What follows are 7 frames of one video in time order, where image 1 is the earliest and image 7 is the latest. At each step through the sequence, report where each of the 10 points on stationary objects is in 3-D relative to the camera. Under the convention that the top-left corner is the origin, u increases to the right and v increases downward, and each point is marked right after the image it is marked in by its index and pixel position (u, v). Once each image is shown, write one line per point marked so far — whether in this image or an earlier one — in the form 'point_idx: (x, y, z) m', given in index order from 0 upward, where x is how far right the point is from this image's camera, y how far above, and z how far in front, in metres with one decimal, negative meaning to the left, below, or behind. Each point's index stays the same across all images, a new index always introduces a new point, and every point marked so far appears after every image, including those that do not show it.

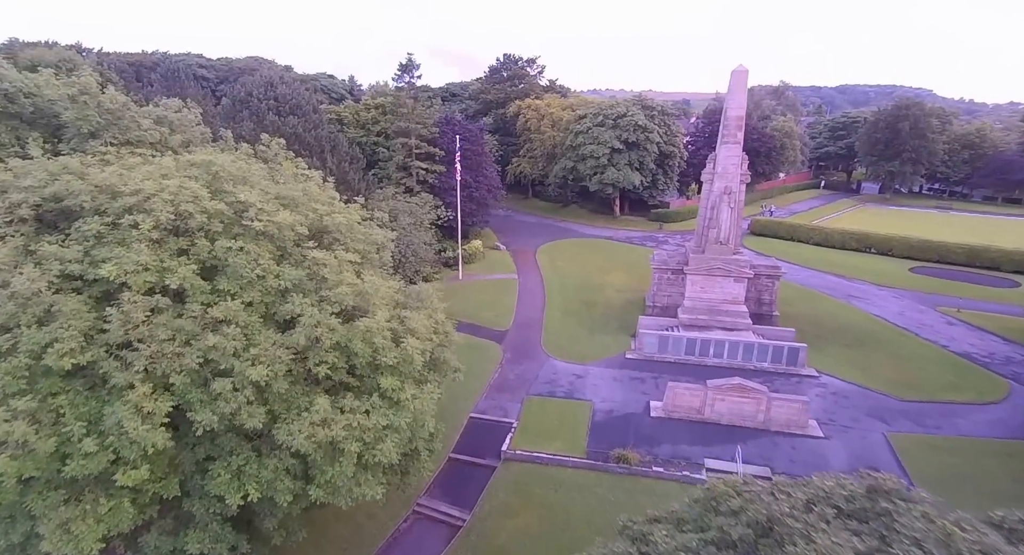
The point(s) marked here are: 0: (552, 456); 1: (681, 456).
0: (+1.3, -5.6, +18.9) m
1: (+5.5, -5.7, +19.0) m
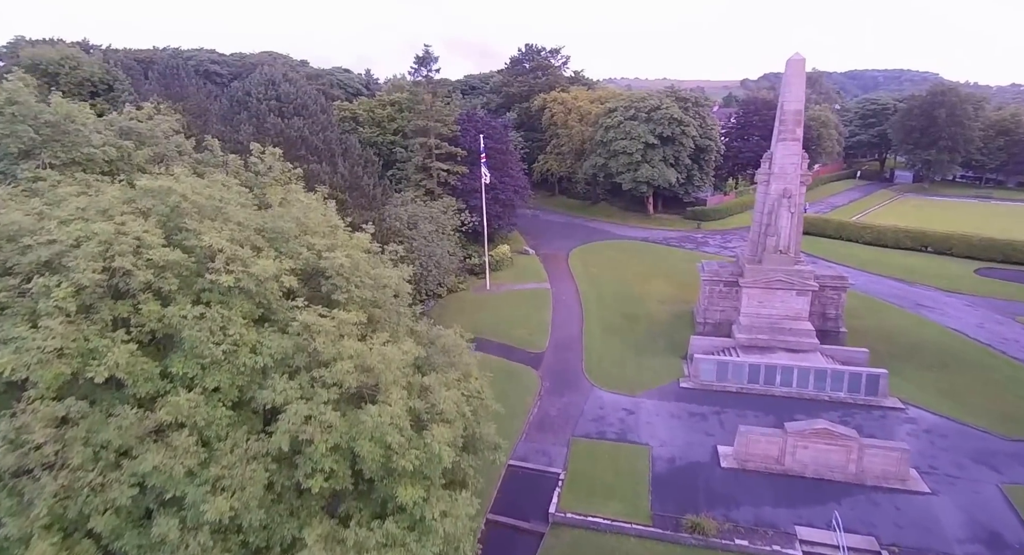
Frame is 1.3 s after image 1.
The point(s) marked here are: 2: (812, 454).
0: (+2.5, -6.5, +15.8) m
1: (+6.7, -6.5, +15.8) m
2: (+9.0, -5.4, +17.8) m
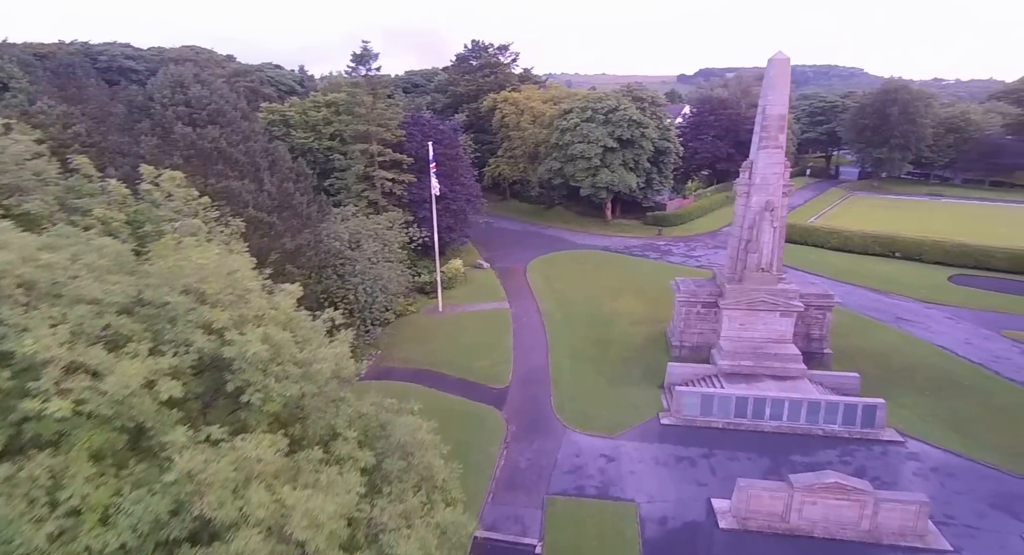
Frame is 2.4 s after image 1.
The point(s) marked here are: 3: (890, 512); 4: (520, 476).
0: (+1.9, -7.5, +13.3) m
1: (+6.1, -7.4, +13.7) m
2: (+8.2, -6.2, +15.9) m
3: (+10.1, -6.2, +15.9) m
4: (+0.2, -6.0, +17.9) m
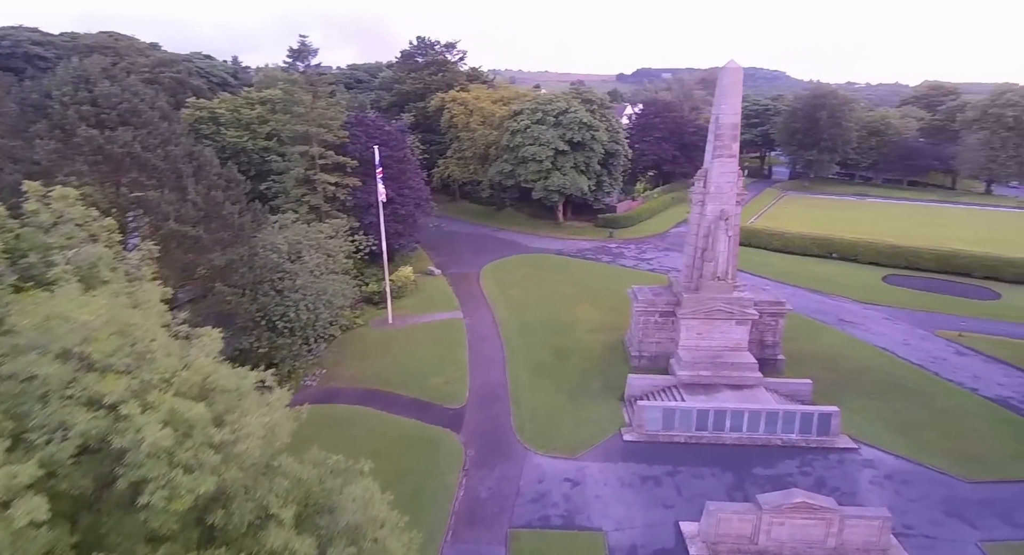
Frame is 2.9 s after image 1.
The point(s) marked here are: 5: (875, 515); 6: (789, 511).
0: (+1.2, -8.0, +12.5) m
1: (+5.3, -7.9, +13.2) m
2: (+7.3, -6.6, +15.6) m
3: (+9.1, -6.6, +15.7) m
4: (-0.9, -6.5, +16.9) m
5: (+9.6, -6.3, +15.7) m
6: (+7.1, -6.0, +15.3) m
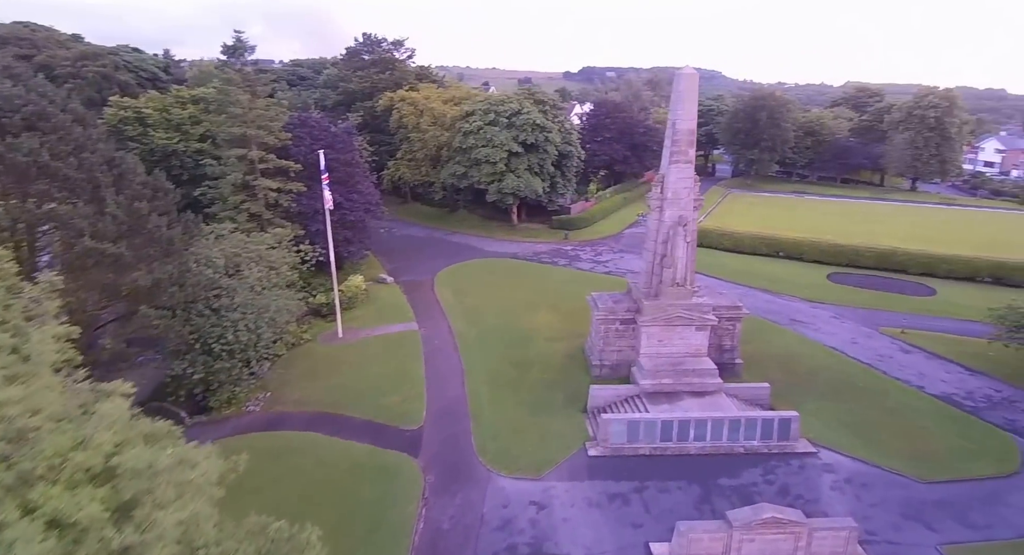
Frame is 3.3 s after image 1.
0: (+0.7, -8.4, +11.7) m
1: (+4.7, -8.2, +12.8) m
2: (+6.4, -7.0, +15.4) m
3: (+8.2, -6.8, +15.6) m
4: (-1.8, -6.9, +15.9) m
5: (+8.7, -6.5, +15.7) m
6: (+6.2, -6.3, +15.0) m
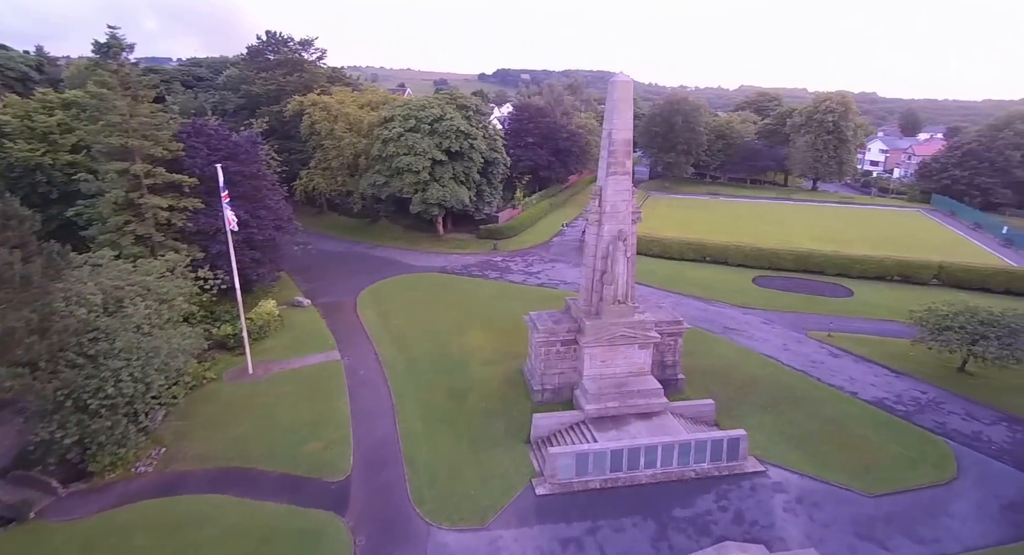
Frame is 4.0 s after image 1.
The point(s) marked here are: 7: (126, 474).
0: (0.0, -9.2, +10.0) m
1: (+3.8, -8.9, +11.5) m
2: (+5.2, -7.6, +14.3) m
3: (+6.9, -7.4, +14.8) m
4: (-3.1, -7.8, +13.8) m
5: (+7.4, -7.1, +14.9) m
6: (+5.0, -6.9, +13.9) m
7: (-12.3, -6.2, +19.0) m
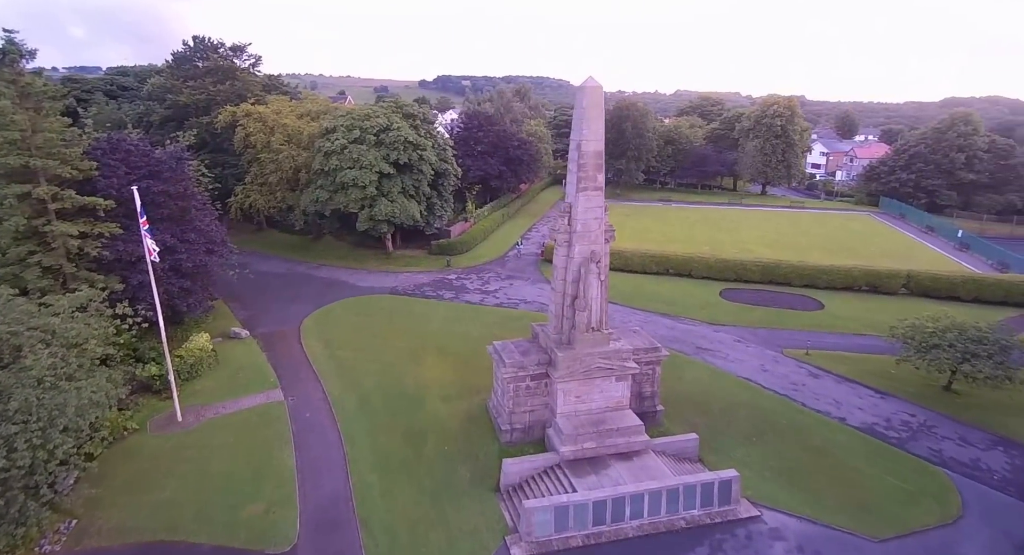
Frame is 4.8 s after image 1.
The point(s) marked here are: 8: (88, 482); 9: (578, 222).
0: (0.0, -10.1, +7.5) m
1: (+3.7, -9.7, +9.4) m
2: (+4.7, -8.4, +12.3) m
3: (+6.5, -8.2, +12.9) m
4: (-3.4, -8.9, +11.1) m
5: (+6.9, -7.8, +13.0) m
6: (+4.6, -7.8, +11.9) m
7: (-13.1, -7.6, +15.7) m
8: (-13.1, -6.4, +18.3) m
9: (+2.3, +1.8, +19.9) m
